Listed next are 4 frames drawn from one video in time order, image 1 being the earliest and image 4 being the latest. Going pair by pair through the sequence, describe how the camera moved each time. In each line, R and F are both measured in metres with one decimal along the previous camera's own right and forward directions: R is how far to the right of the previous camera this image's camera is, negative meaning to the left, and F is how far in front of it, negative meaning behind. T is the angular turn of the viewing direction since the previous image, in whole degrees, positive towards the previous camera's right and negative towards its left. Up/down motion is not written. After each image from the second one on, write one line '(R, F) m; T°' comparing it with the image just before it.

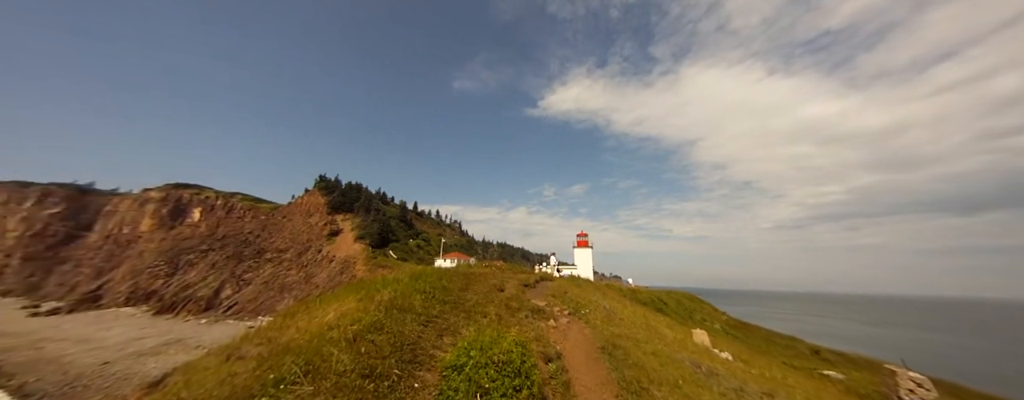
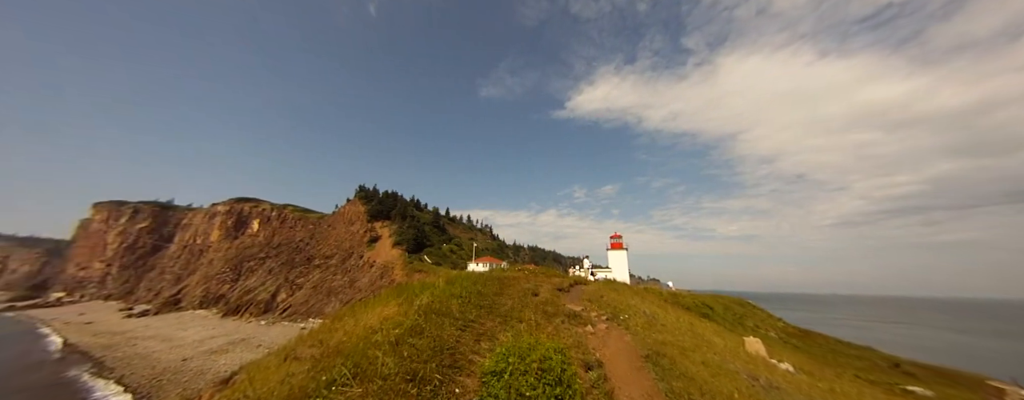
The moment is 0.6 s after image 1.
(-0.3, +0.1) m; -6°
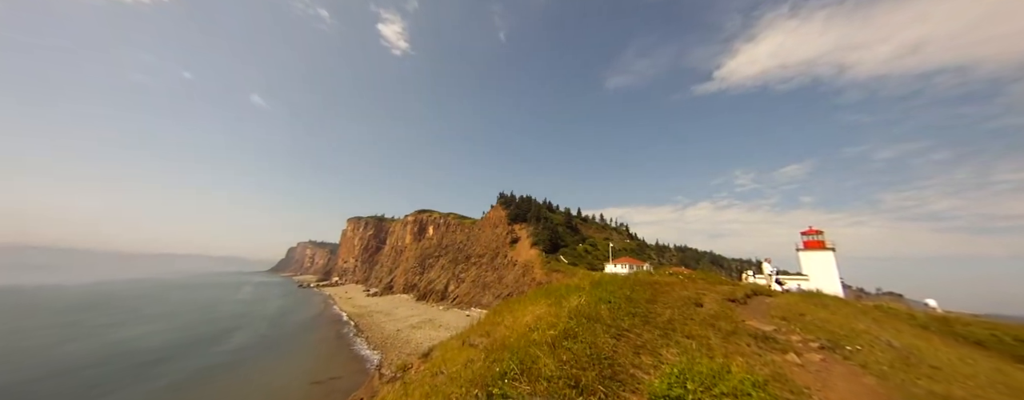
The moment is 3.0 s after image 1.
(-1.0, +0.2) m; -24°
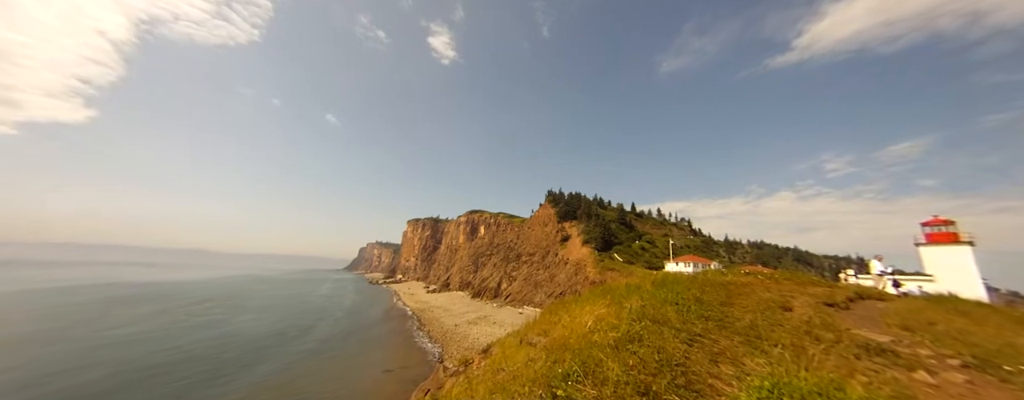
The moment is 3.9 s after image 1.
(-0.4, 0.0) m; -9°
